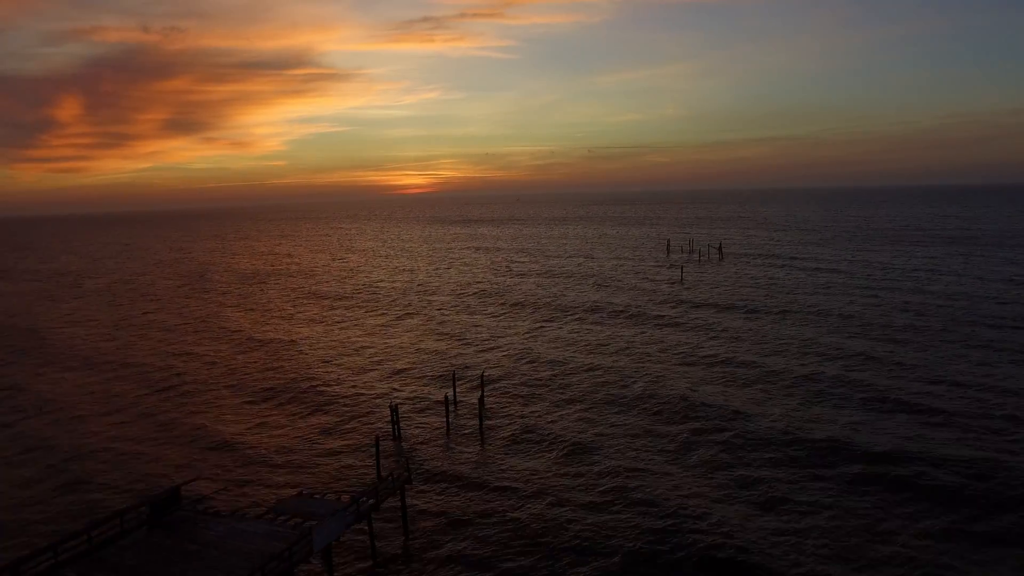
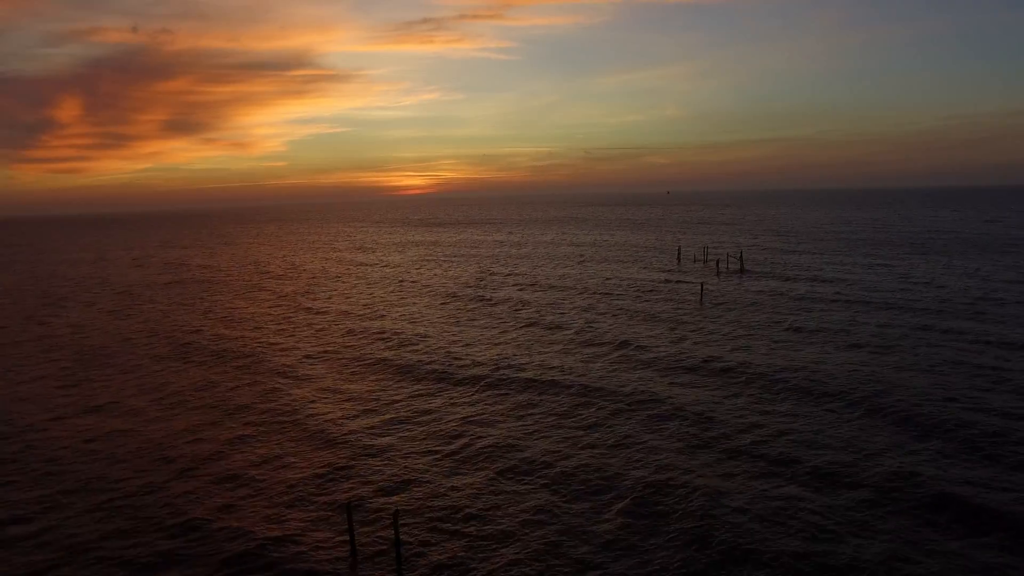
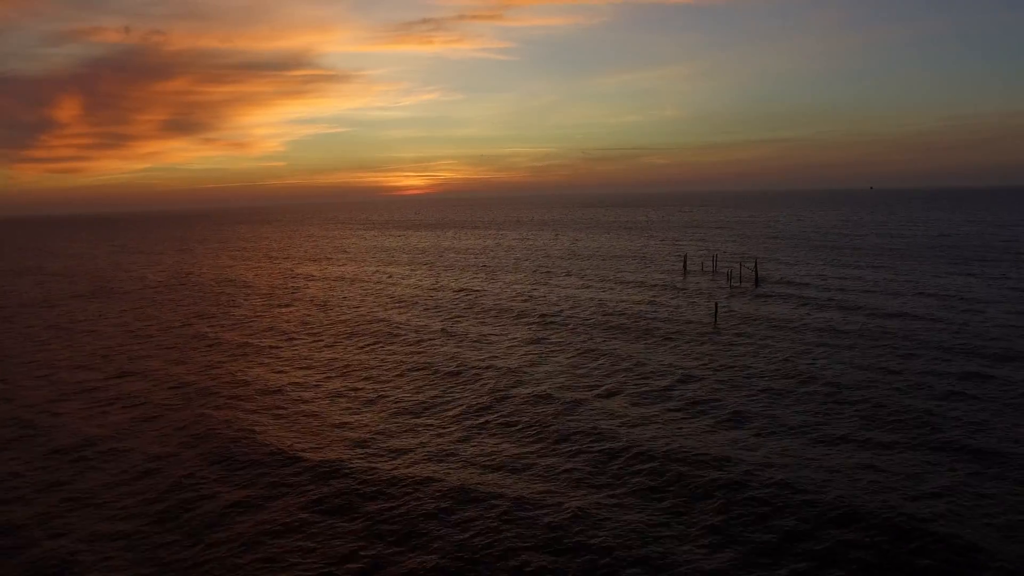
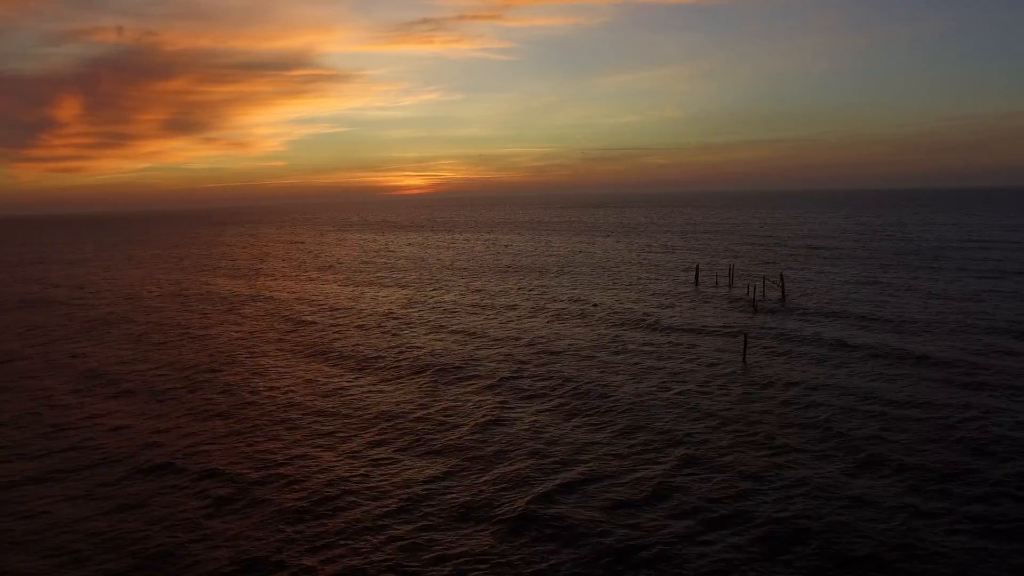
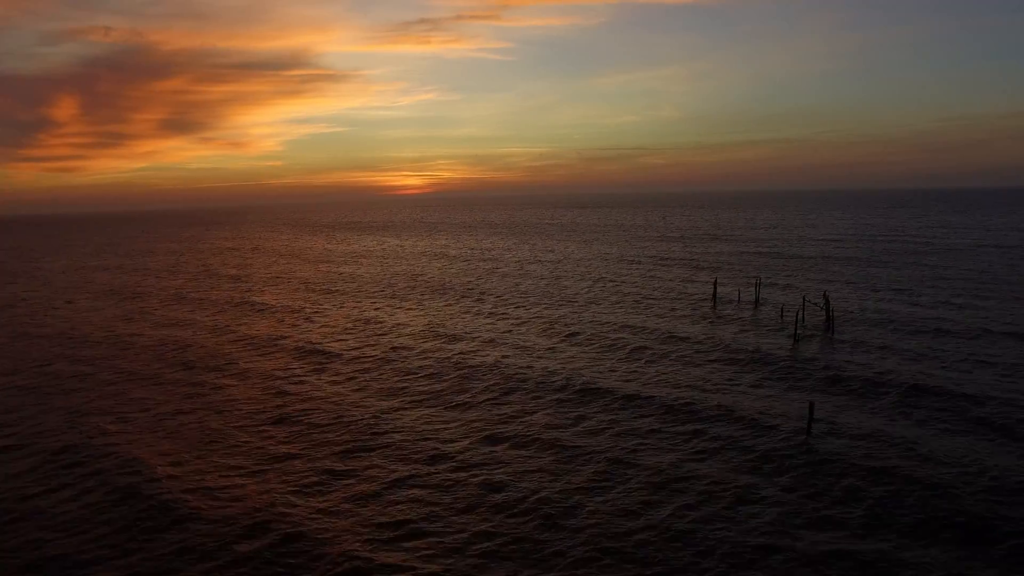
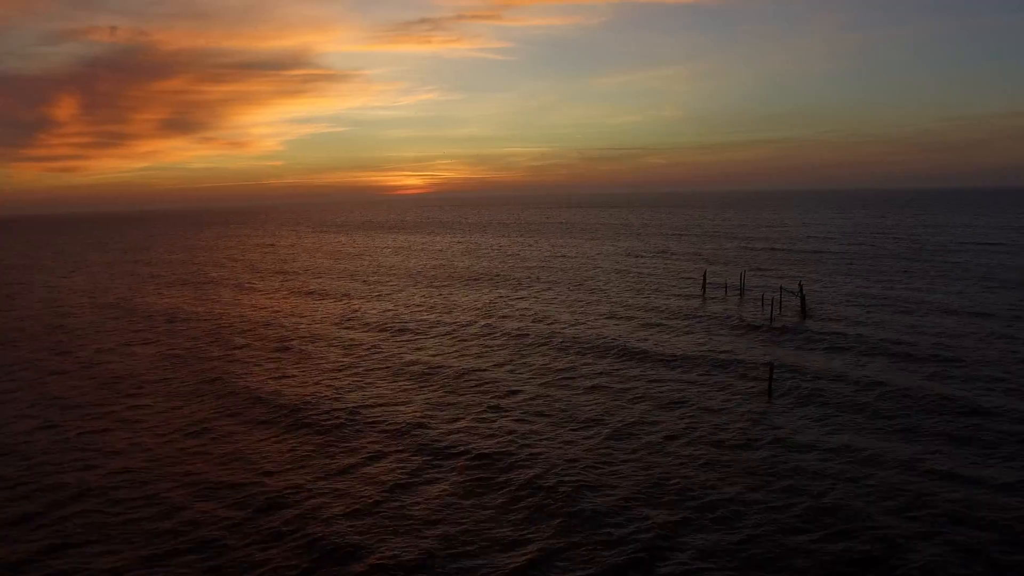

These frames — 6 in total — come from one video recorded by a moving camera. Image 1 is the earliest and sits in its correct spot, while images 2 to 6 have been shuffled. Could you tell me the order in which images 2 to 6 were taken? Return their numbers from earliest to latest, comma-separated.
2, 3, 4, 6, 5
